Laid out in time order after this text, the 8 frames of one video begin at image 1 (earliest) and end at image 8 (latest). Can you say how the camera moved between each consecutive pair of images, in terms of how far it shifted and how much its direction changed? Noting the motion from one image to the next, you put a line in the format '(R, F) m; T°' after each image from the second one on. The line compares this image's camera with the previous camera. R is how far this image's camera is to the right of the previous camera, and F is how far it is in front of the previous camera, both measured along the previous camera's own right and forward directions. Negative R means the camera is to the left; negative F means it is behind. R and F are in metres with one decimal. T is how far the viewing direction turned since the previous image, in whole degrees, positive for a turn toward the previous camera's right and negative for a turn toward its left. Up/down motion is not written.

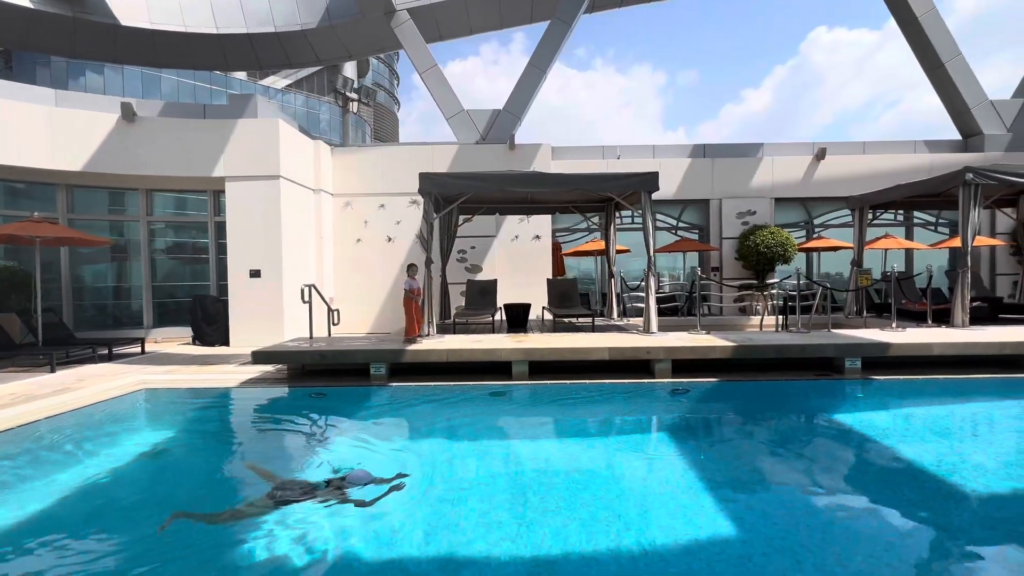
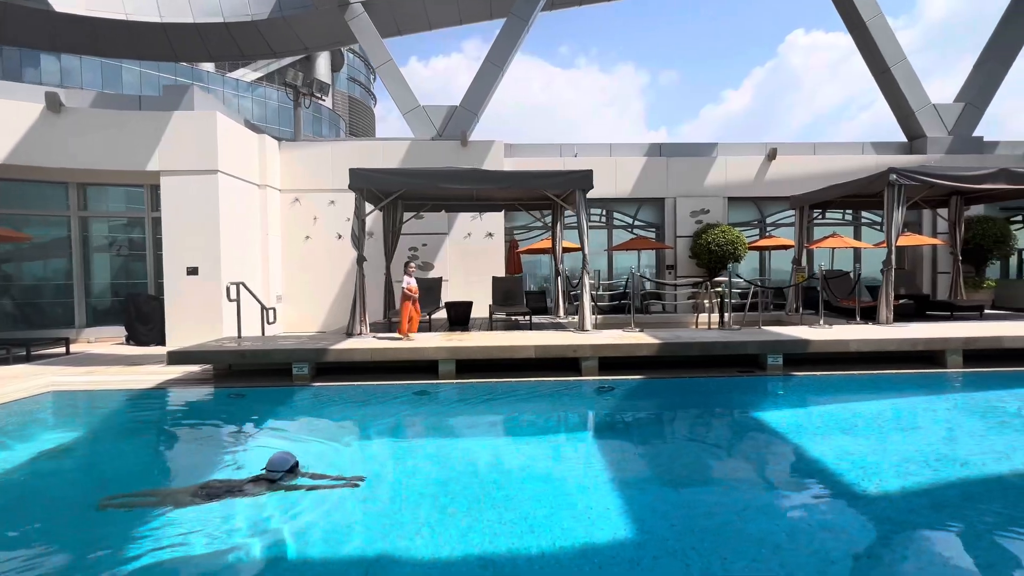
(+0.8, 0.0) m; +2°
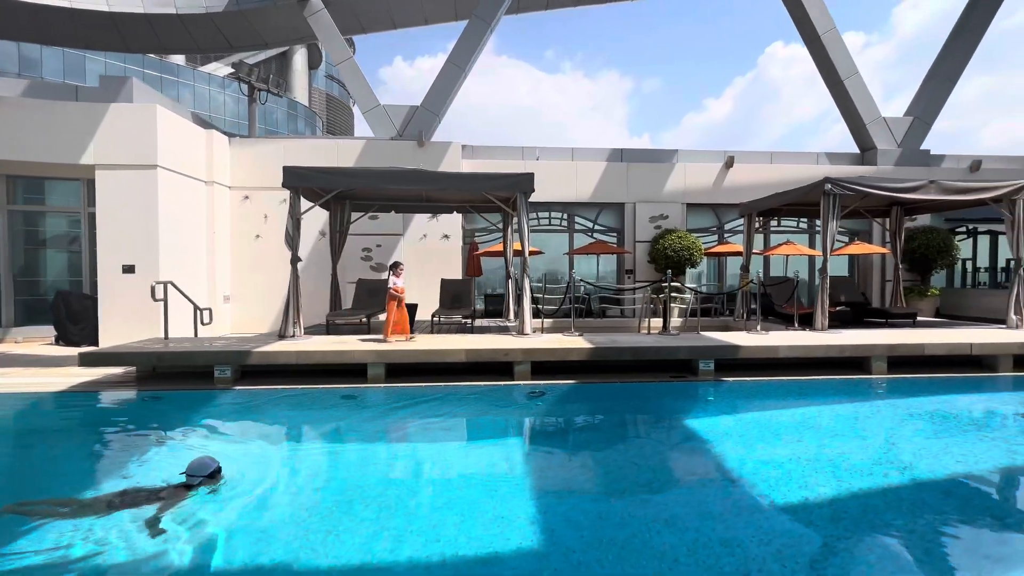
(+0.7, +0.1) m; +2°
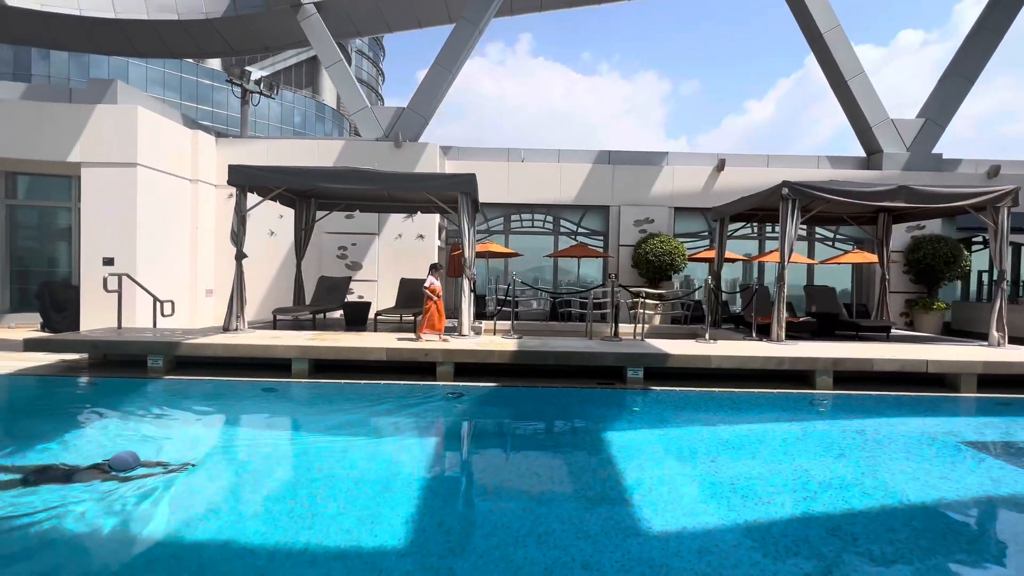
(+1.6, +0.1) m; -4°
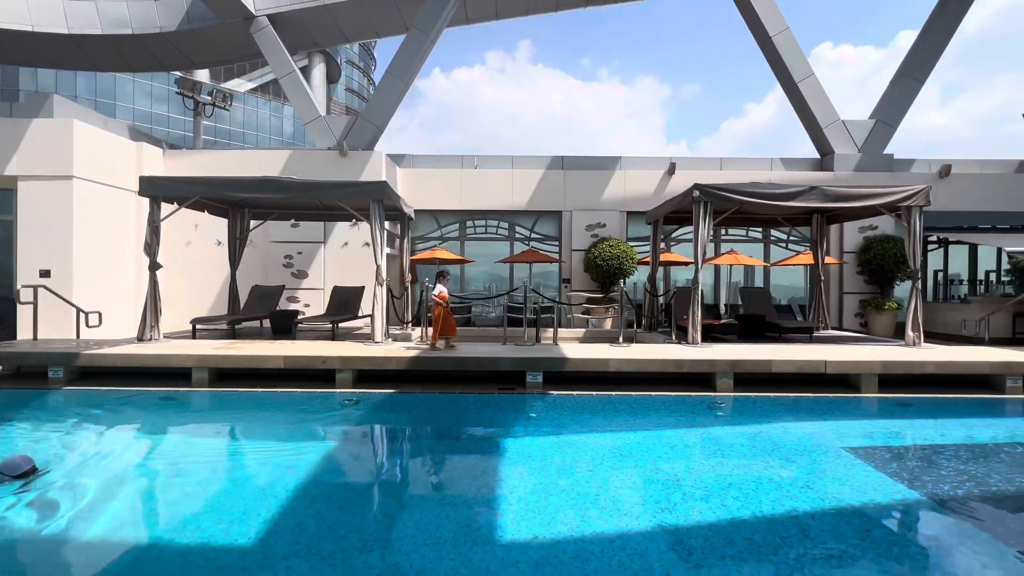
(+1.5, 0.0) m; 0°
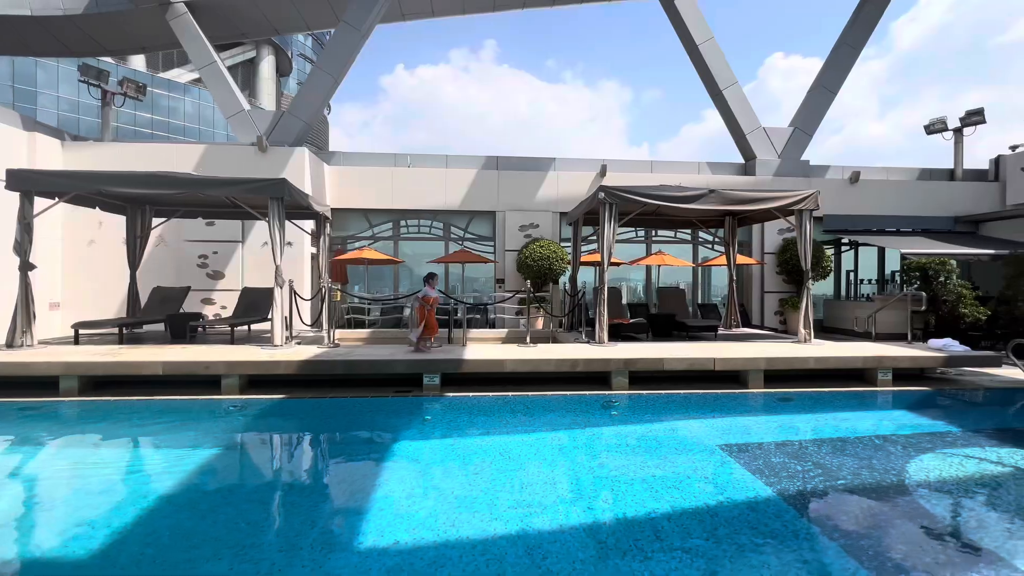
(+1.0, 0.0) m; +4°
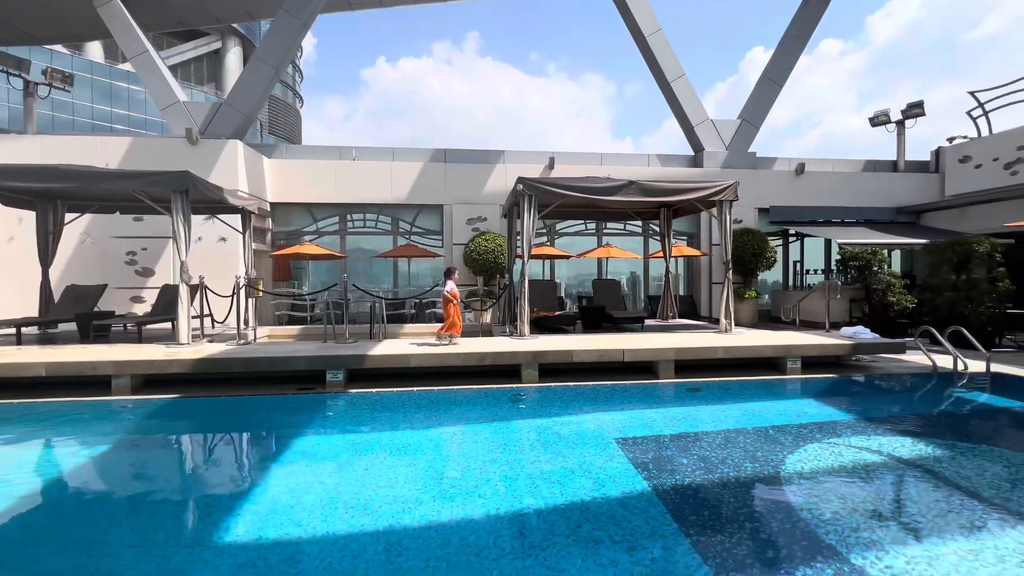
(+1.2, +0.1) m; +2°
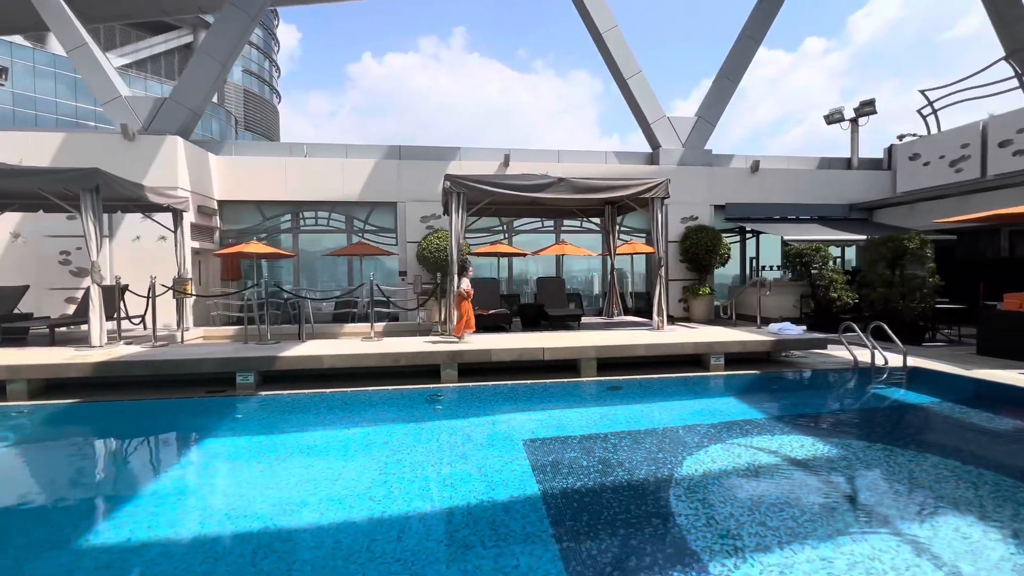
(+1.0, +0.1) m; +1°
